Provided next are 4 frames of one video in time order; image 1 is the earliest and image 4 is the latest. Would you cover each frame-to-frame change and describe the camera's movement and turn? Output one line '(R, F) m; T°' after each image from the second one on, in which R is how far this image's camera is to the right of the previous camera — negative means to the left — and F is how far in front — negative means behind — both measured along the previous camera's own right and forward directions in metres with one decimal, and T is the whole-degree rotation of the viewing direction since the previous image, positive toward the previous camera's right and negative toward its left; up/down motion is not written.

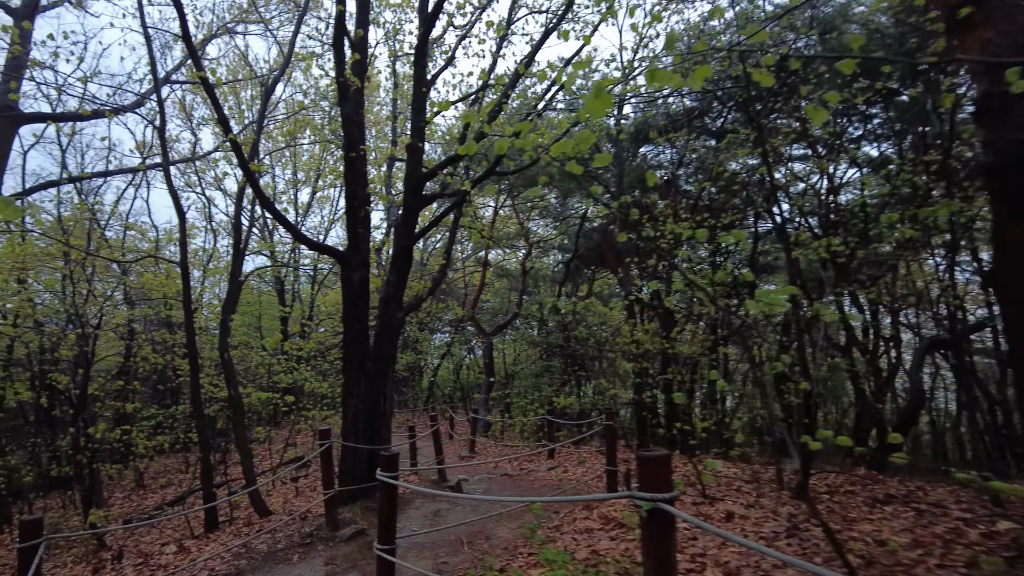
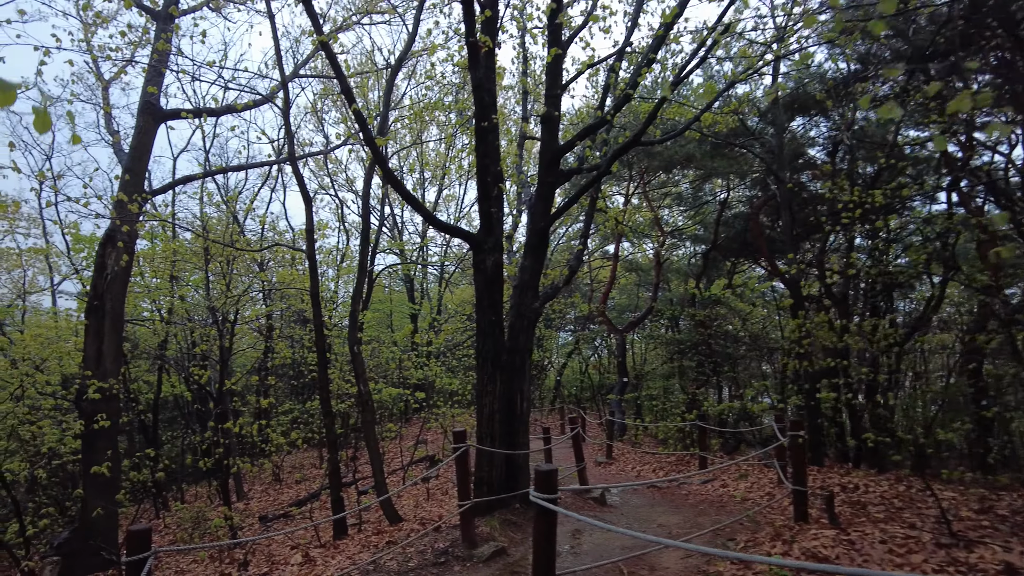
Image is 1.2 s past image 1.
(-0.3, +0.8) m; -10°
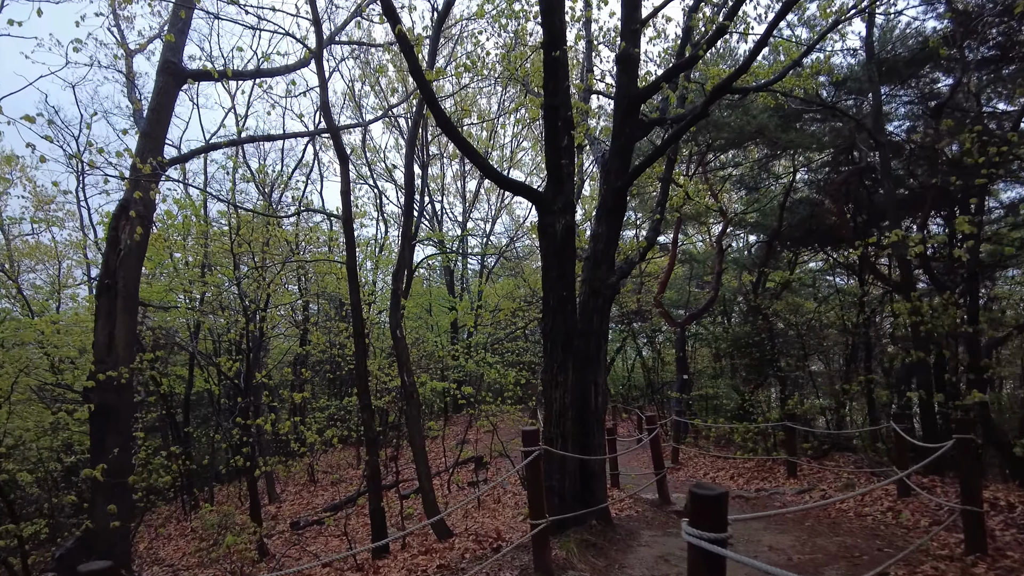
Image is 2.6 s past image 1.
(-0.3, +1.0) m; -3°
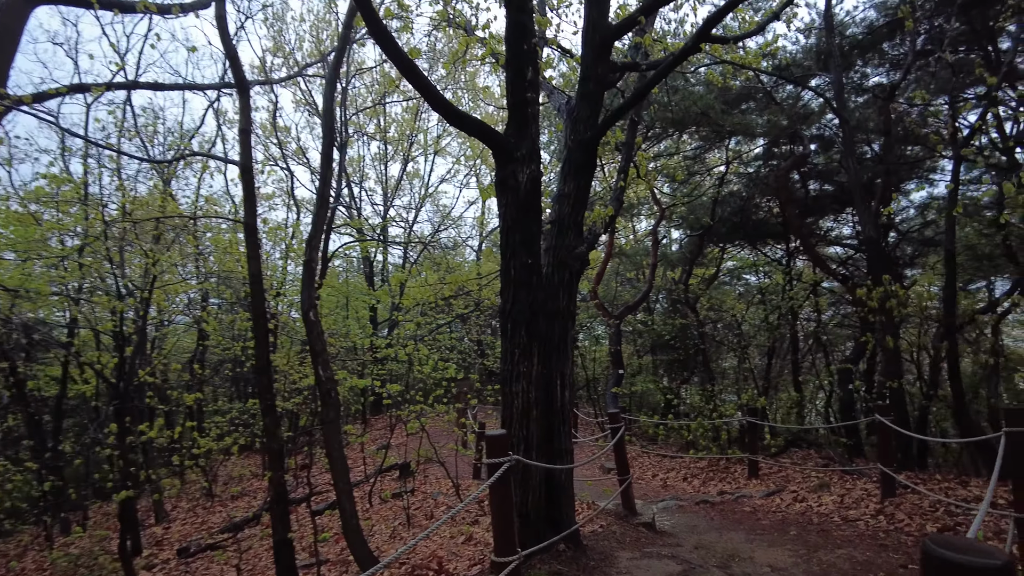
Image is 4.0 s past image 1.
(-0.2, +1.0) m; +7°
